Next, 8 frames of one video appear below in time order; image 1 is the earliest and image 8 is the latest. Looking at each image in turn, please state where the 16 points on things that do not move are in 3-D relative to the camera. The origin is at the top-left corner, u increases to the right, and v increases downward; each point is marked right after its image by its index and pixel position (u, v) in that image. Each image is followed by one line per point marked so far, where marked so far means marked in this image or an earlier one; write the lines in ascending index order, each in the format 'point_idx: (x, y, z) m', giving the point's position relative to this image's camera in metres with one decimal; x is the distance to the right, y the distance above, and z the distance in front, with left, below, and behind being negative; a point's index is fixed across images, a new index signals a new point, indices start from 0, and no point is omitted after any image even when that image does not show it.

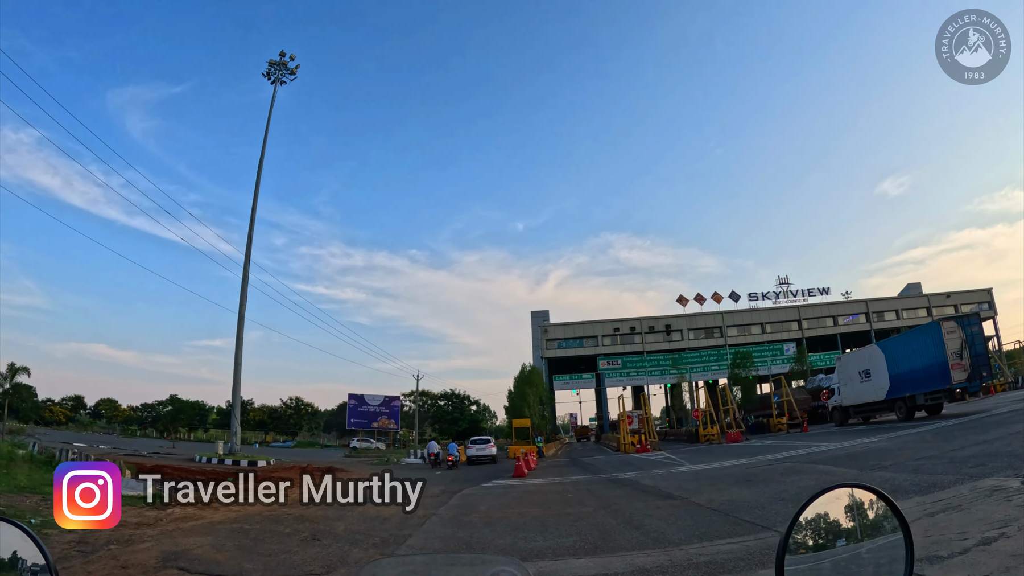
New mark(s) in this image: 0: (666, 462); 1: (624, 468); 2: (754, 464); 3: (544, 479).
0: (+5.1, -5.7, +19.4) m
1: (+3.6, -5.8, +18.9) m
2: (+6.5, -4.7, +15.9) m
3: (+0.9, -5.4, +16.6) m
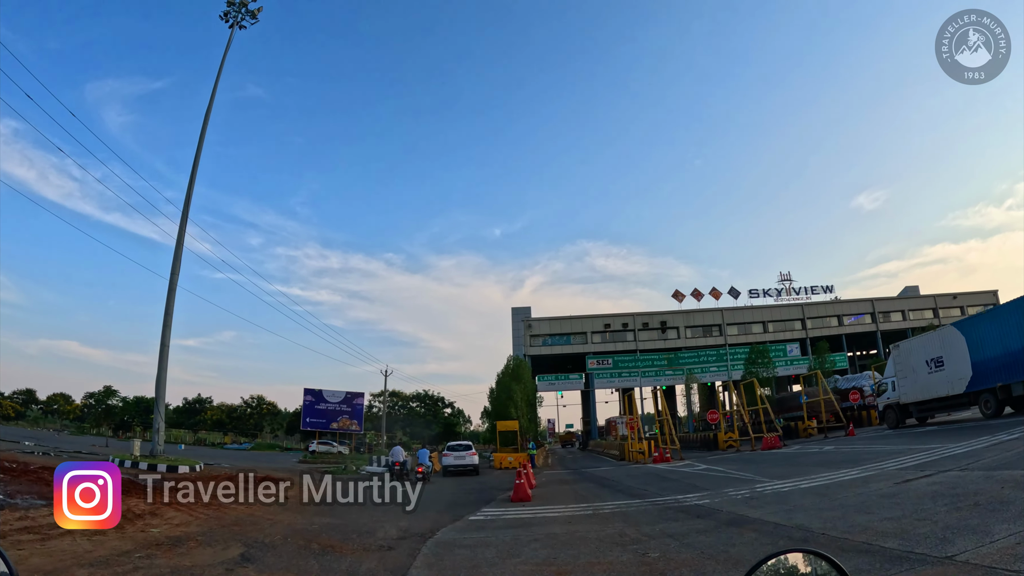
0: (+5.0, -4.4, +13.8) m
1: (+3.5, -4.4, +13.3) m
2: (+6.6, -3.4, +10.4) m
3: (+0.9, -3.9, +10.8) m
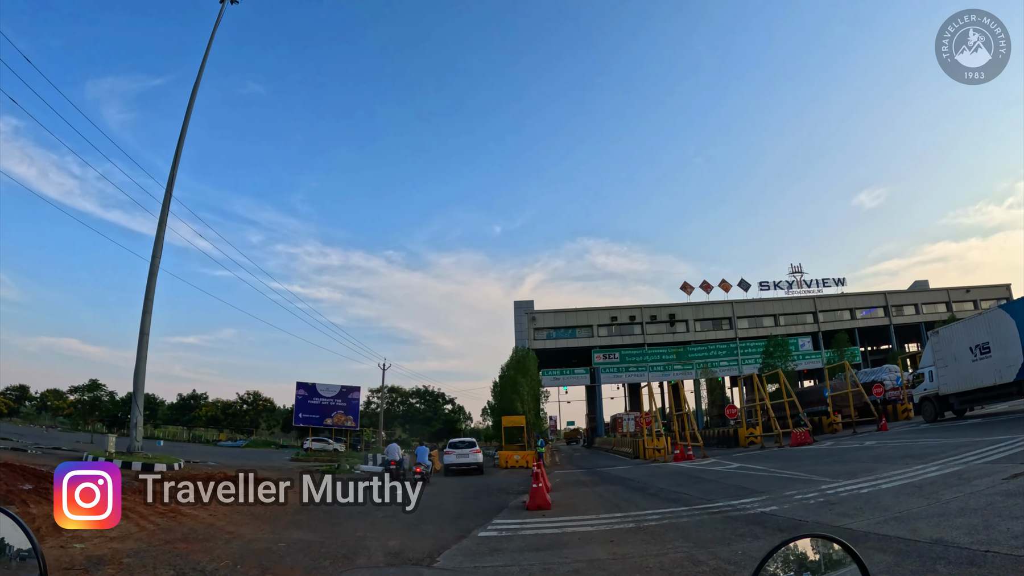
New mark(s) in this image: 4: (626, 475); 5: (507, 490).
0: (+5.3, -3.8, +11.7) m
1: (+3.8, -3.8, +11.3) m
2: (+6.9, -2.8, +8.4) m
3: (+1.2, -3.3, +8.8) m
4: (+3.2, -5.2, +16.4) m
5: (-0.1, -4.6, +13.3) m
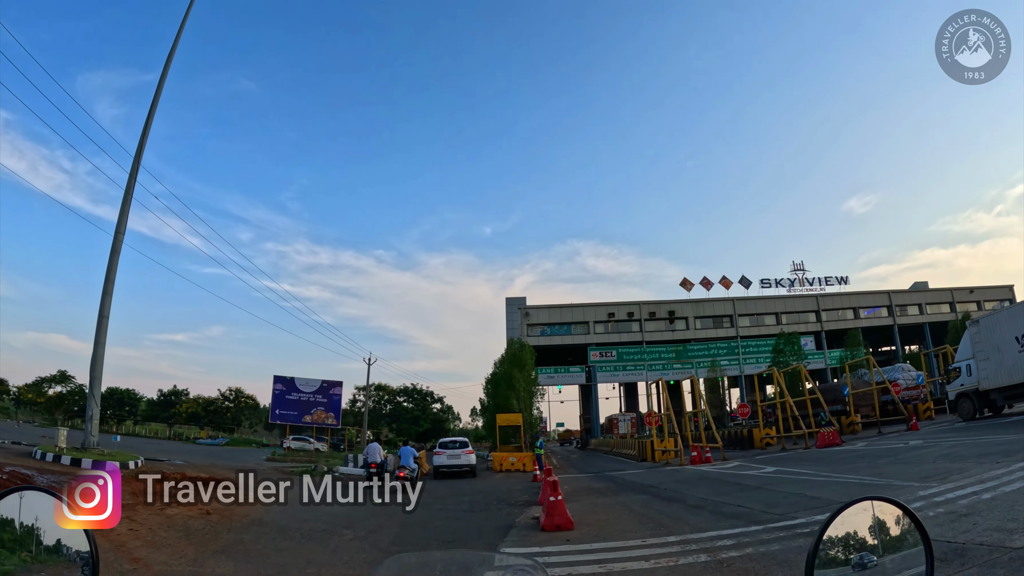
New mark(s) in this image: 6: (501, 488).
0: (+5.4, -3.2, +9.5) m
1: (+3.9, -3.2, +9.0) m
2: (+7.0, -2.2, +6.1) m
3: (+1.3, -2.7, +6.5) m
4: (+3.1, -4.6, +14.1) m
5: (-0.1, -3.9, +11.0) m
6: (-0.3, -4.9, +14.4) m
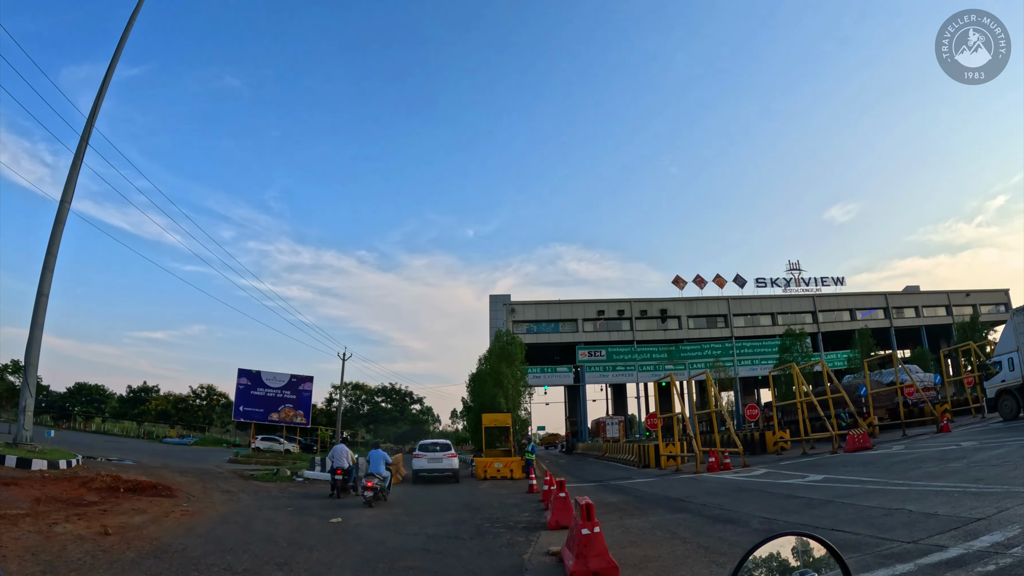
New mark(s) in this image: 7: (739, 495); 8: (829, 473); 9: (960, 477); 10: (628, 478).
0: (+5.4, -2.7, +7.1) m
1: (+3.9, -2.7, +6.6) m
2: (+7.1, -1.7, +3.8) m
3: (+1.4, -2.1, +4.0) m
4: (+3.0, -4.0, +11.6) m
5: (-0.1, -3.3, +8.5) m
6: (-0.4, -4.3, +11.9) m
7: (+4.3, -3.9, +11.3) m
8: (+7.4, -4.4, +13.8) m
9: (+7.6, -3.3, +10.0) m
10: (+3.5, -5.7, +18.0) m
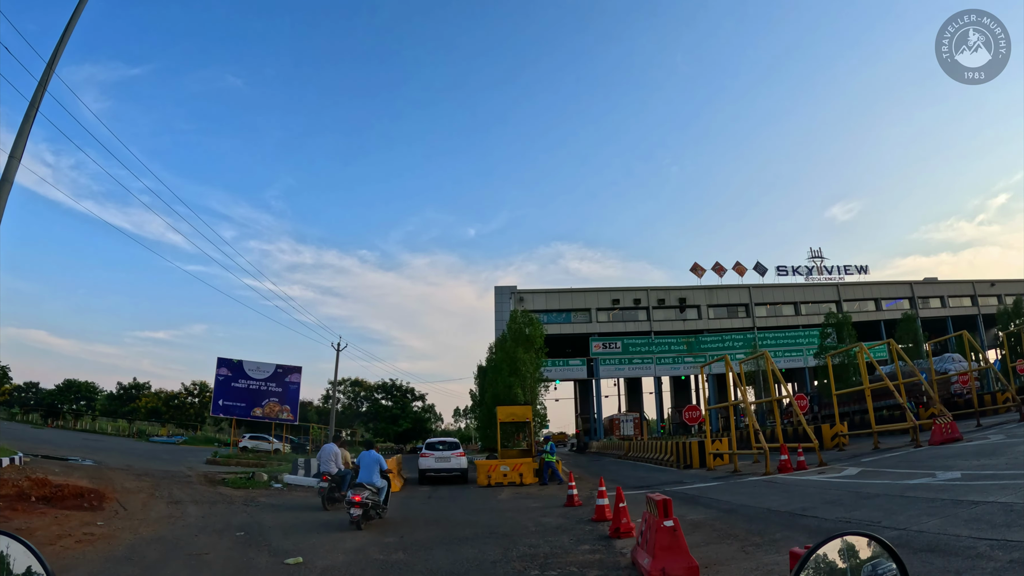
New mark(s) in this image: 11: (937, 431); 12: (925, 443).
0: (+6.0, -1.7, +3.7) m
1: (+4.5, -1.7, +3.2) m
2: (+7.7, -0.8, +0.4) m
3: (+2.0, -1.2, +0.6) m
4: (+3.6, -3.1, +8.3) m
5: (+0.5, -2.3, +5.1) m
6: (+0.2, -3.3, +8.5) m
7: (+4.9, -3.0, +7.9) m
8: (+8.0, -3.4, +10.5) m
9: (+8.2, -2.3, +6.7) m
10: (+4.1, -4.7, +14.6) m
11: (+11.0, -3.9, +15.1) m
12: (+10.7, -4.2, +15.1) m
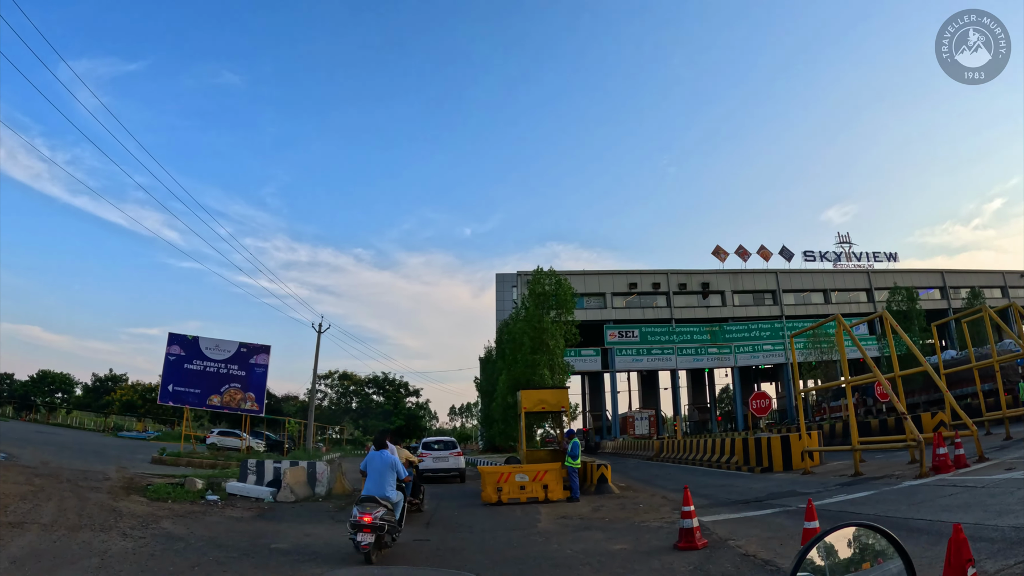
0: (+6.8, -0.5, -0.9) m
1: (+5.3, -0.5, -1.5) m
2: (+8.5, +0.4, -4.2) m
3: (+2.9, +0.1, -4.0) m
4: (+4.3, -1.8, +3.6) m
5: (+1.2, -1.1, +0.4) m
6: (+0.9, -2.0, +3.8) m
7: (+5.7, -1.7, +3.3) m
8: (+8.7, -2.2, +5.8) m
9: (+9.0, -1.1, +2.0) m
10: (+4.7, -3.5, +9.9) m
11: (+11.7, -2.7, +10.5) m
12: (+11.3, -3.0, +10.5) m
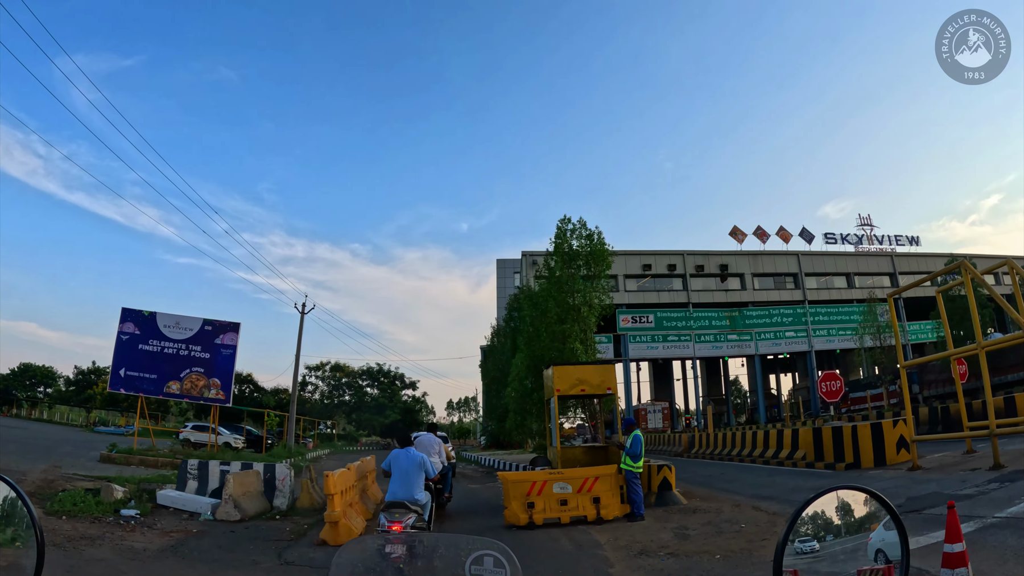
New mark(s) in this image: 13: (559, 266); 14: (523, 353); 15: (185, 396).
0: (+7.3, +0.3, -4.1) m
1: (+5.8, +0.3, -4.7) m
2: (+9.1, +1.2, -7.4) m
3: (+3.4, +0.9, -7.3) m
4: (+4.8, -1.0, +0.4) m
5: (+1.8, -0.2, -2.8) m
6: (+1.4, -1.1, +0.6) m
7: (+6.2, -0.9, +0.1) m
8: (+9.2, -1.3, +2.7) m
9: (+9.5, -0.3, -1.1) m
10: (+5.2, -2.6, +6.7) m
11: (+12.1, -1.8, +7.4) m
12: (+11.8, -2.1, +7.3) m
13: (+1.0, +0.3, +15.4) m
14: (-0.2, -2.1, +16.2) m
15: (-10.5, -3.5, +19.2) m
